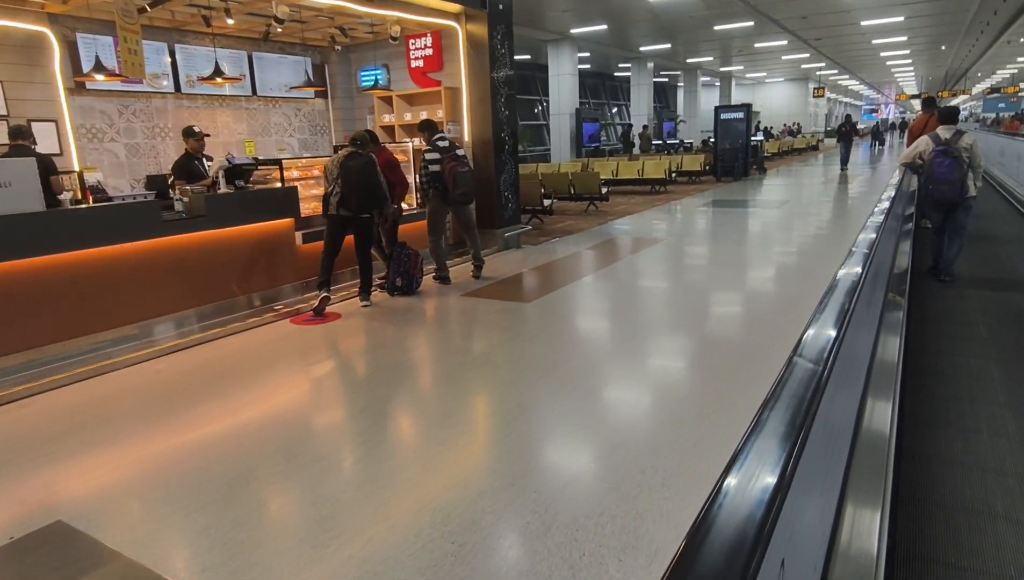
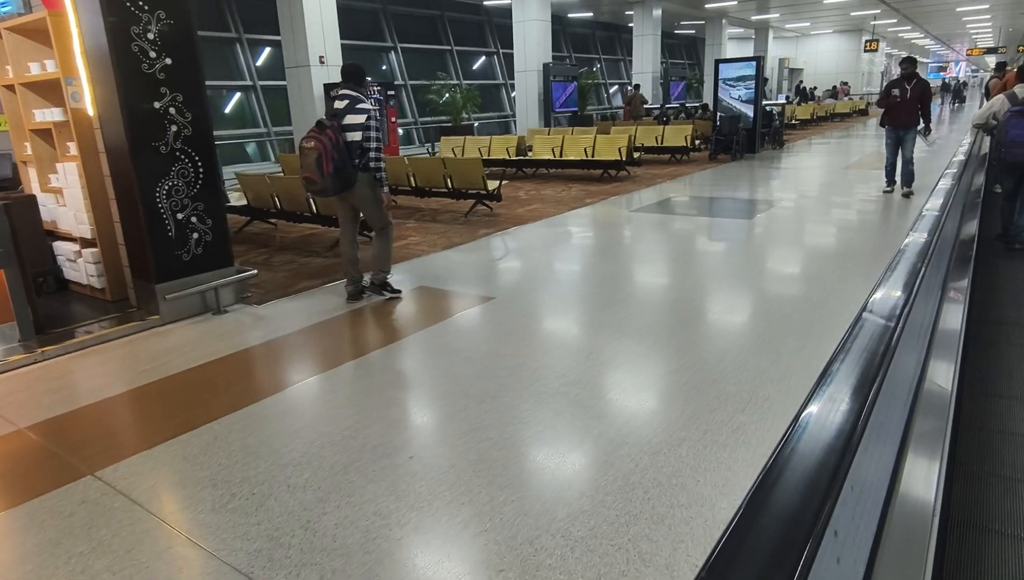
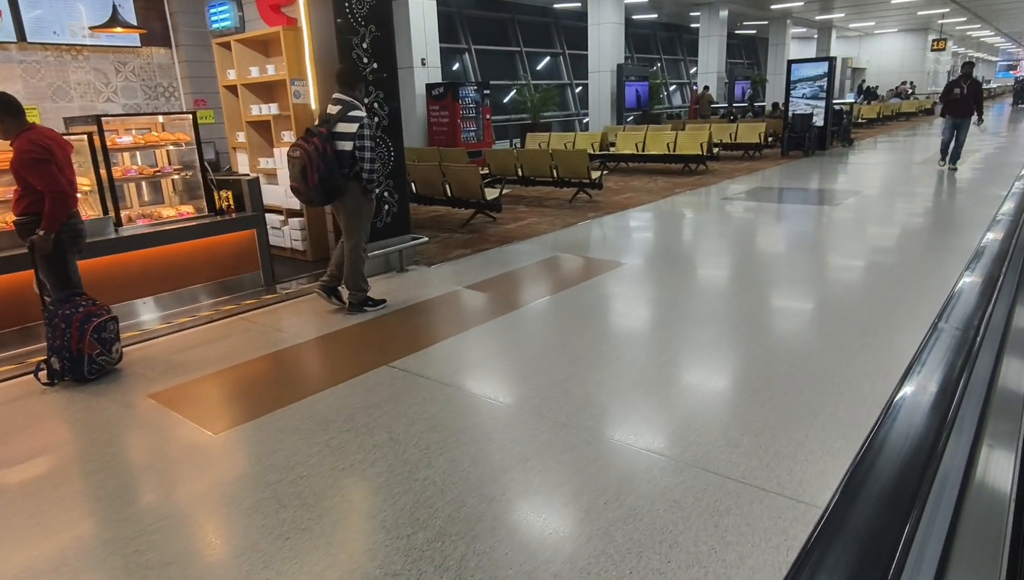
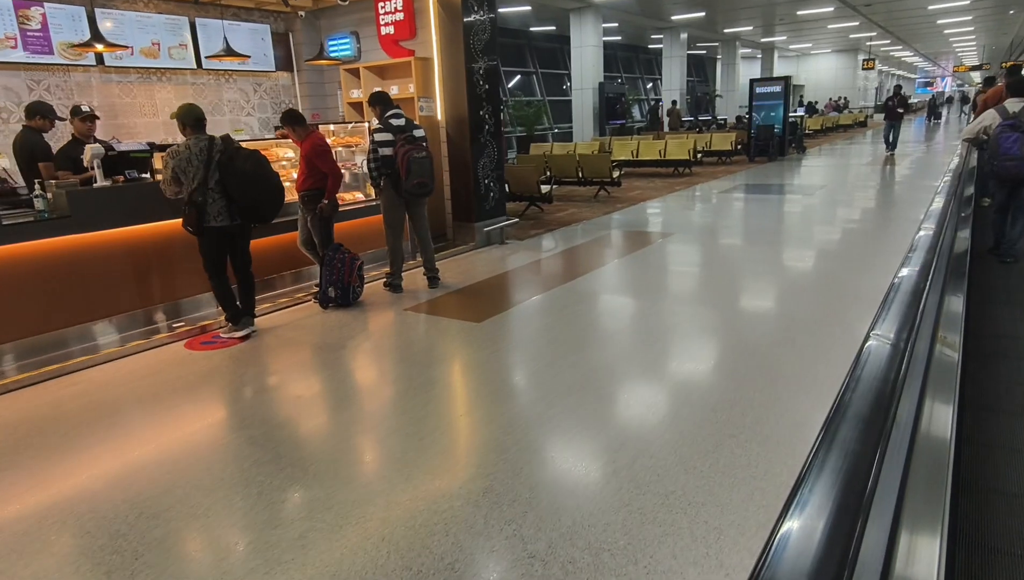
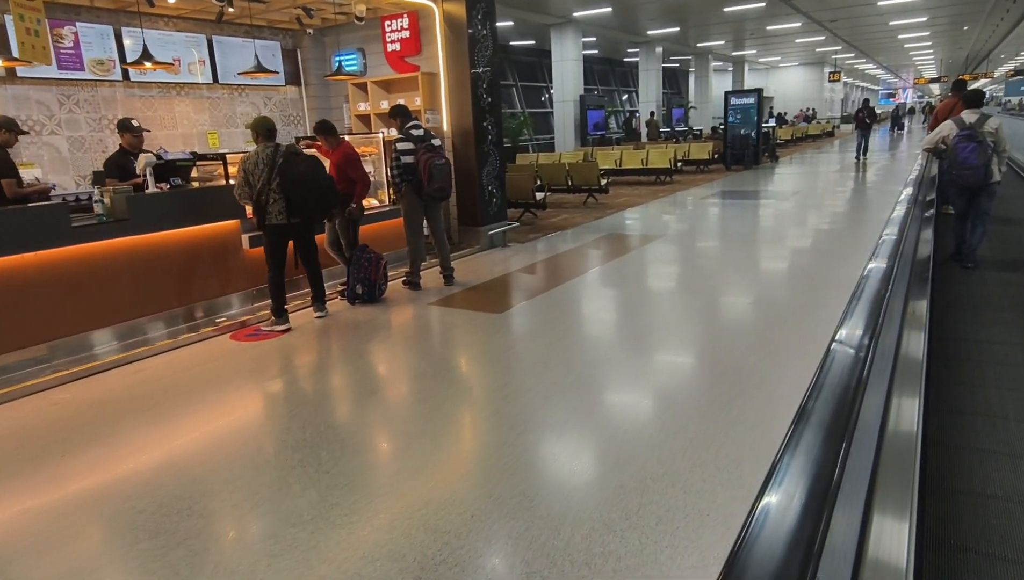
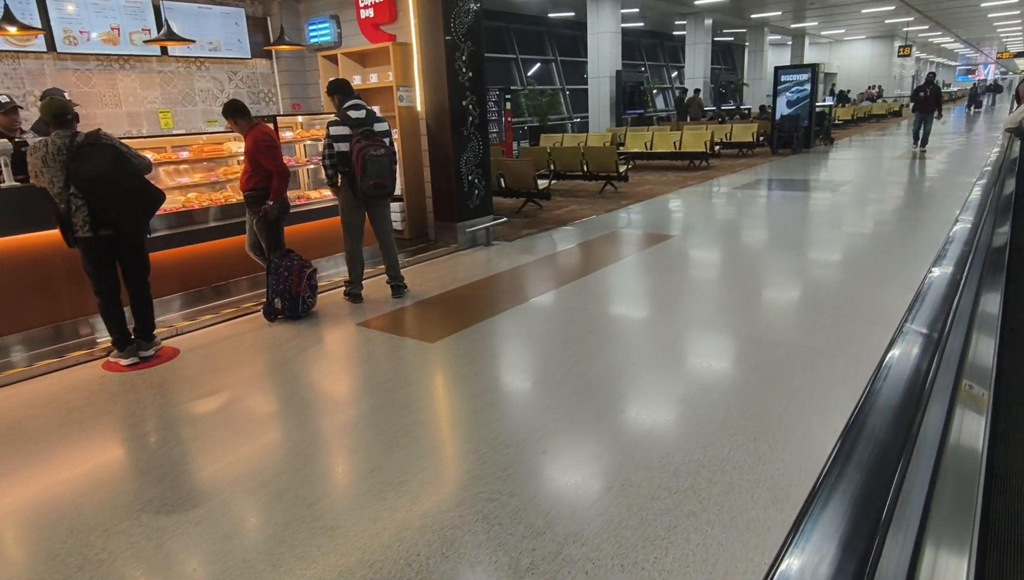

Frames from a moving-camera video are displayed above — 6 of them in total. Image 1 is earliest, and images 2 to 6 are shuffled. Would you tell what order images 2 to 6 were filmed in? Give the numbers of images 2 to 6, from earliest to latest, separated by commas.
5, 4, 6, 3, 2
